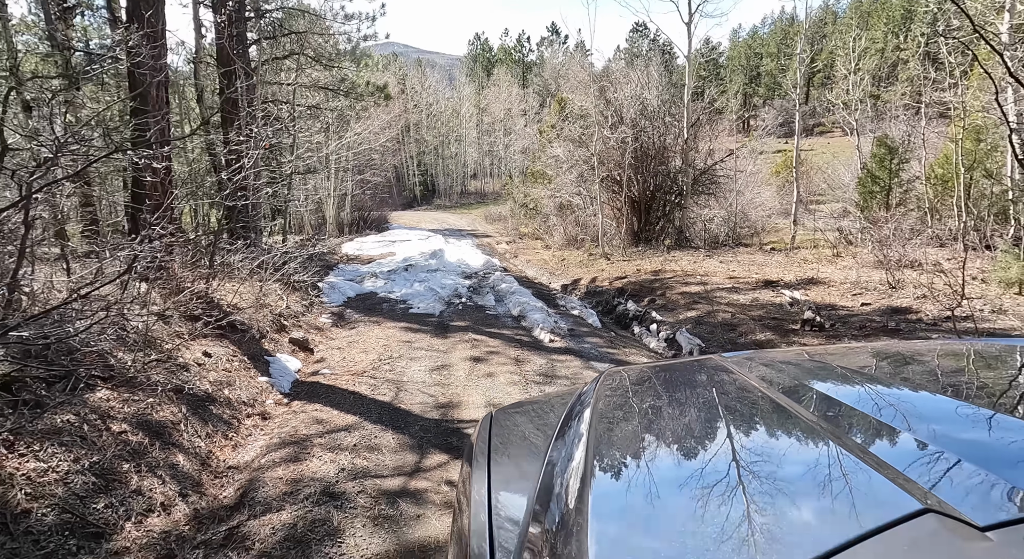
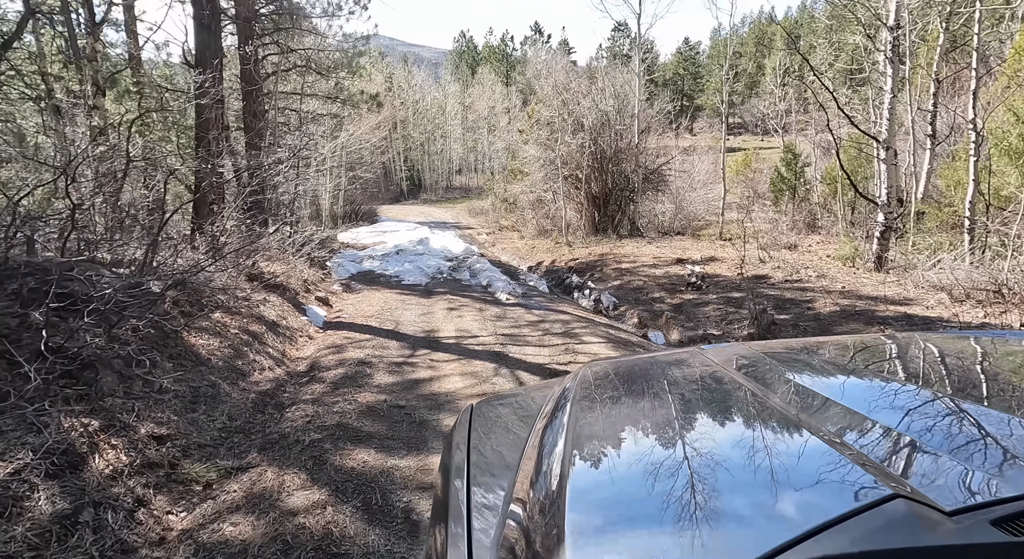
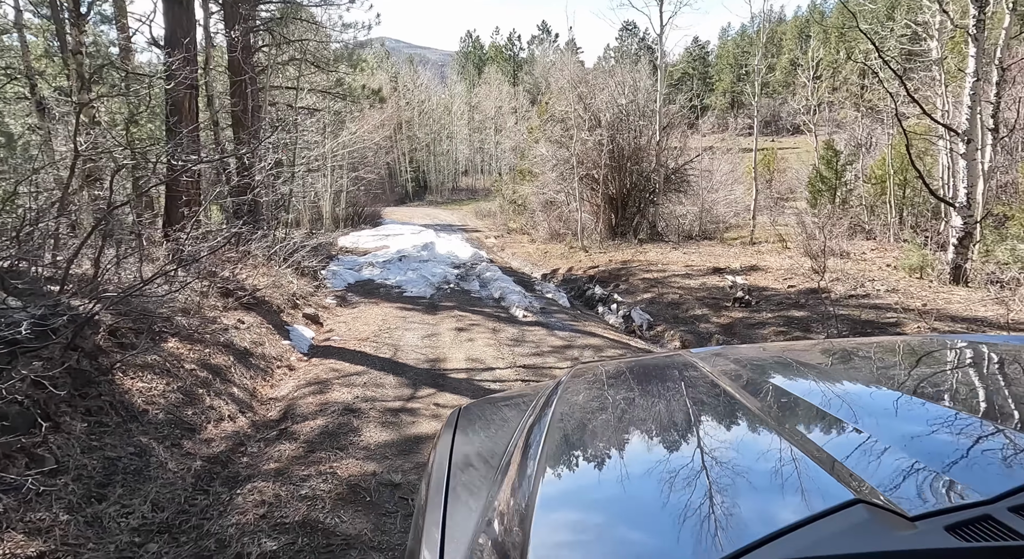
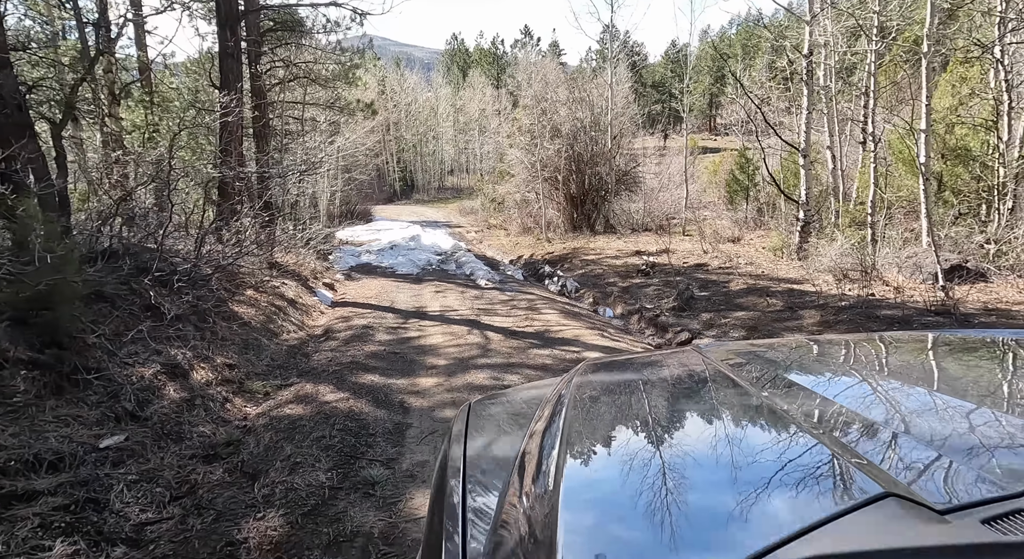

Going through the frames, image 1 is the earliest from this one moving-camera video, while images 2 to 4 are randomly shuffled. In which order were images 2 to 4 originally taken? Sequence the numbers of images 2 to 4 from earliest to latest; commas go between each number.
3, 2, 4
